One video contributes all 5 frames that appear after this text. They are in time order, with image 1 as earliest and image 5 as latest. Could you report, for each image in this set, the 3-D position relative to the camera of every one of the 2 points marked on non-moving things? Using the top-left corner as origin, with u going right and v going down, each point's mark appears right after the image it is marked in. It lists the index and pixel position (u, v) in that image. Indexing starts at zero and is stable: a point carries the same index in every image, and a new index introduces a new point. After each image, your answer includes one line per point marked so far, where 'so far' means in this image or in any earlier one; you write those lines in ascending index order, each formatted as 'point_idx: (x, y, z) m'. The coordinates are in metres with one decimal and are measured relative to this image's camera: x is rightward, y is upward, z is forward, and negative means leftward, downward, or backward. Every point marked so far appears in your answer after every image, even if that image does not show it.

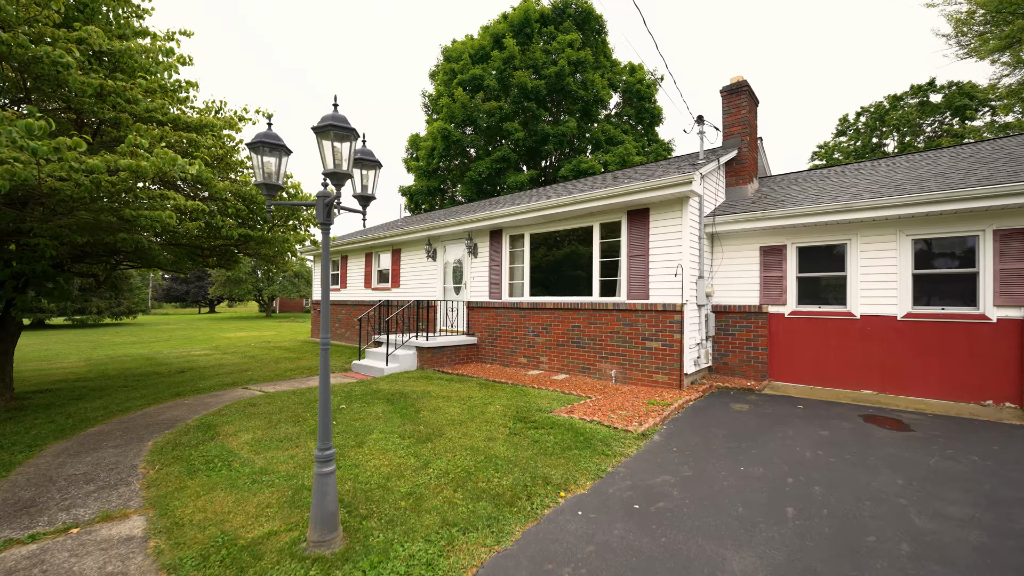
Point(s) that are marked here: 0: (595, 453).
0: (+0.7, -1.3, +3.6) m
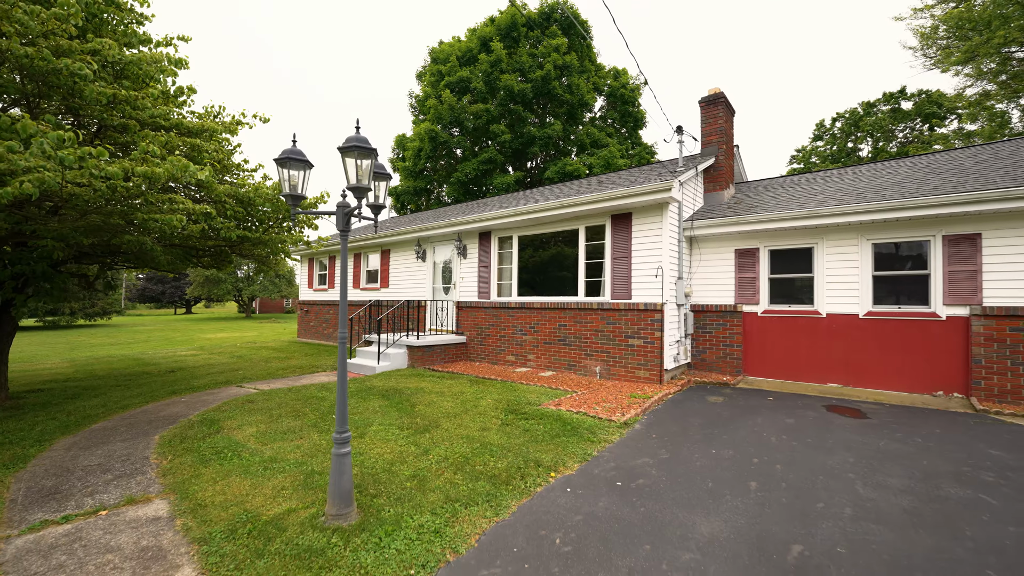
0: (+0.6, -1.3, +3.9) m
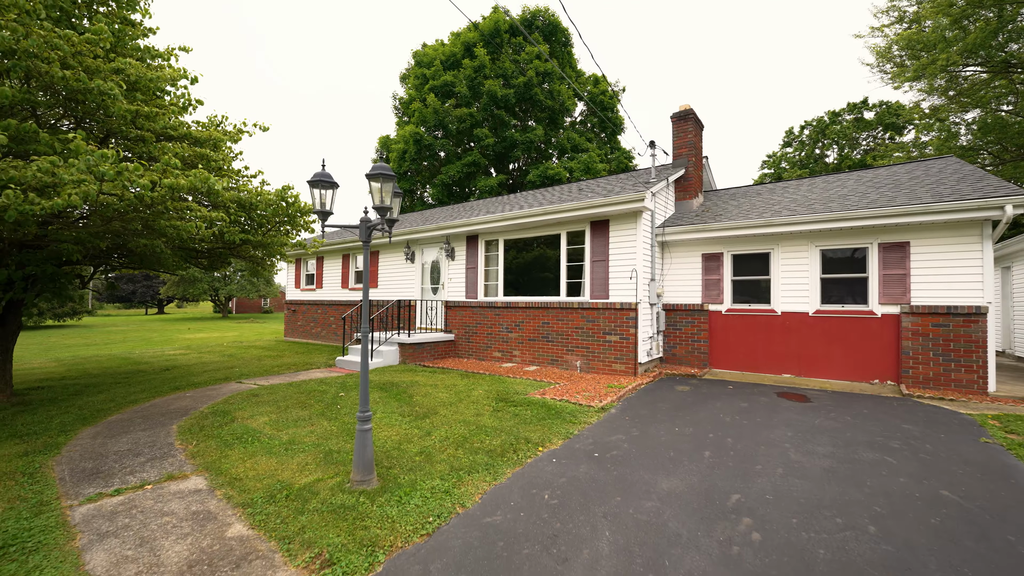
0: (+0.5, -1.3, +4.5) m
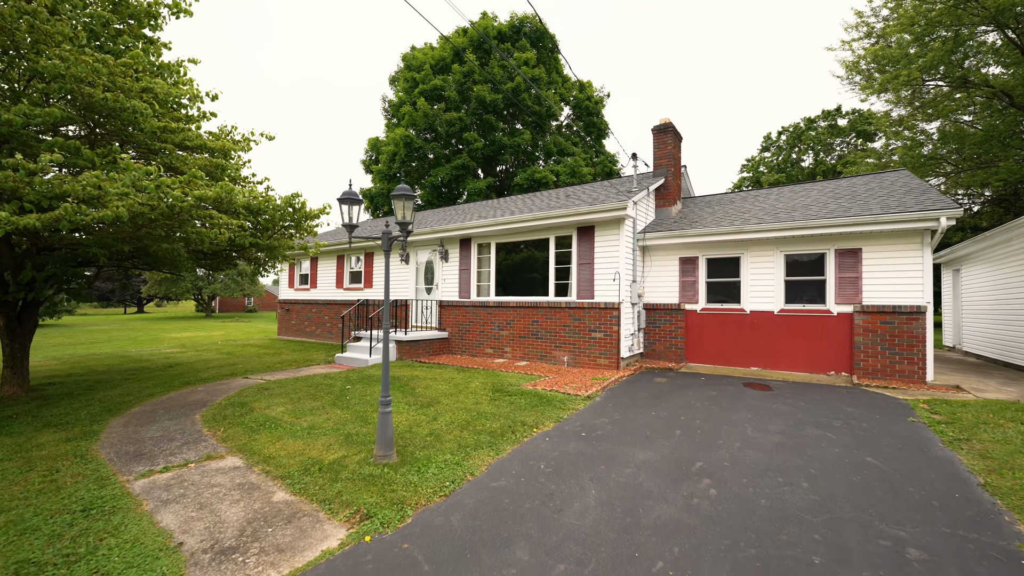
0: (+0.5, -1.3, +5.1) m
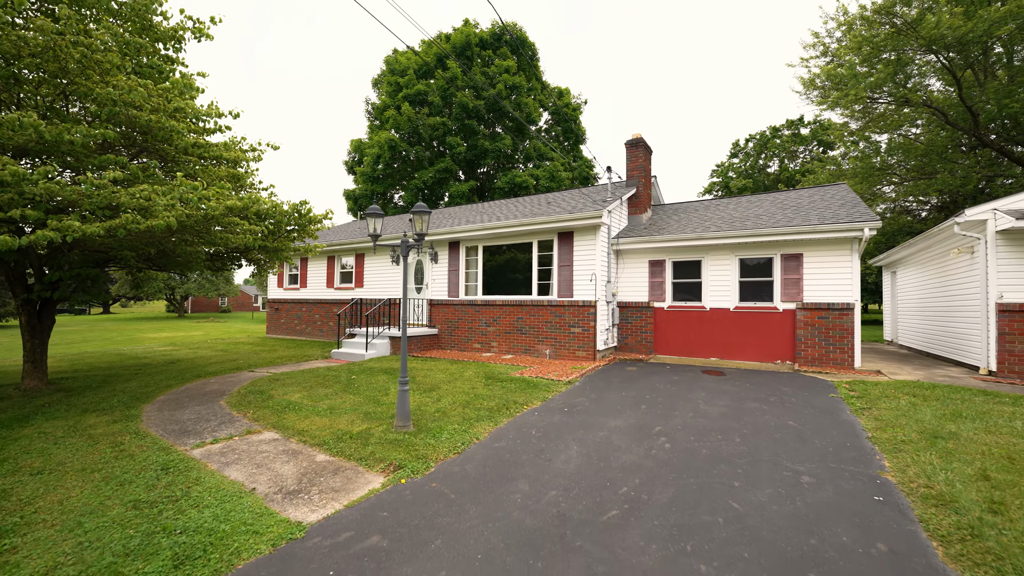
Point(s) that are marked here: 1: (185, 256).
0: (+0.4, -1.3, +5.9) m
1: (-4.9, +0.5, +6.9) m
